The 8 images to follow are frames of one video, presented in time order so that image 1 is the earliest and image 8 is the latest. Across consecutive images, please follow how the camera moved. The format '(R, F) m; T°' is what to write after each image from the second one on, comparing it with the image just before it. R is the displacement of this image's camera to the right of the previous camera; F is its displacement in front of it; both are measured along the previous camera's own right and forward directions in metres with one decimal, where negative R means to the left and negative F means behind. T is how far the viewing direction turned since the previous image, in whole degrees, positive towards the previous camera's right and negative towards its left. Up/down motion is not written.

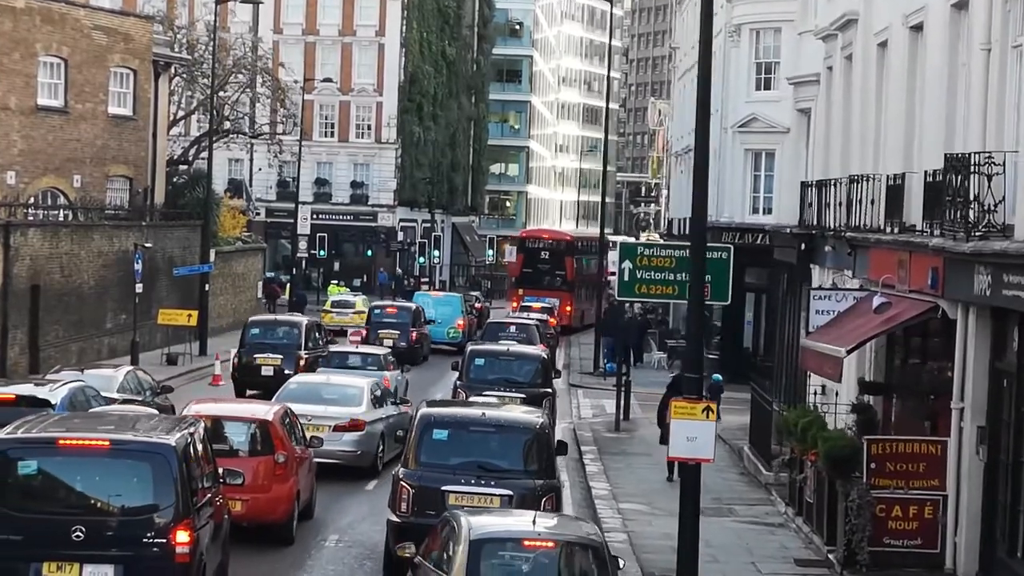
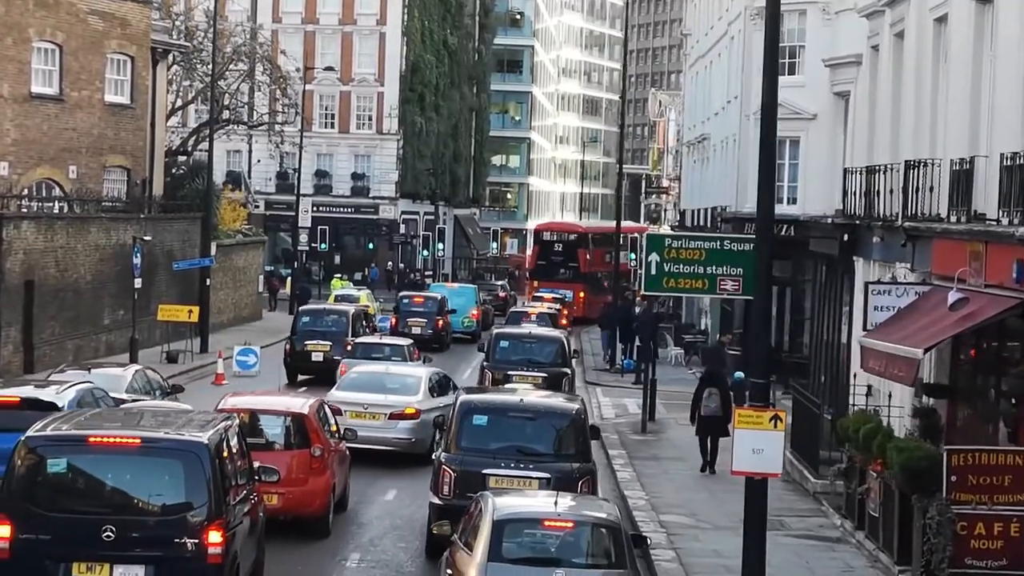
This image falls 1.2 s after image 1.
(-0.4, +1.6) m; 0°
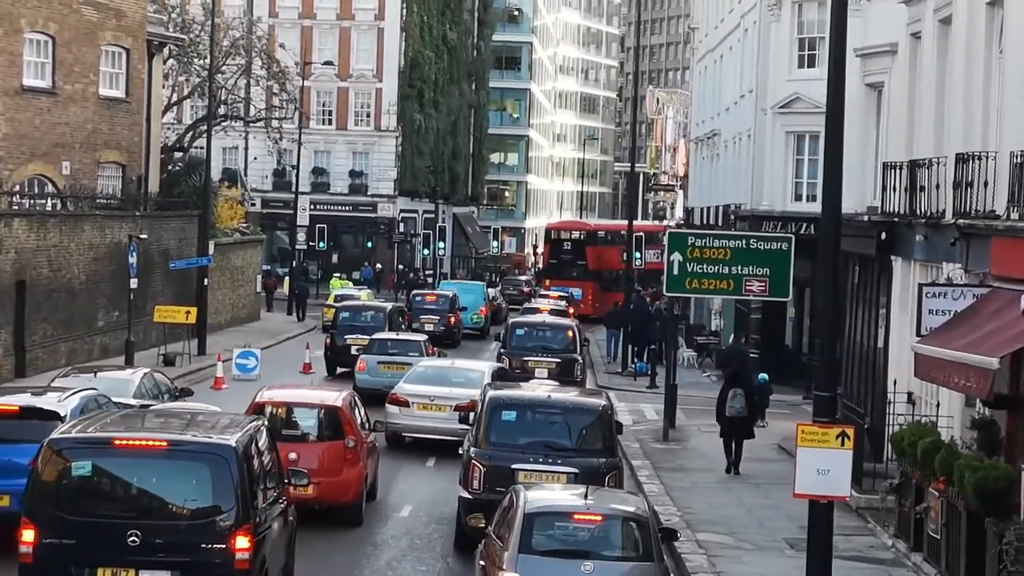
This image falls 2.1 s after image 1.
(-0.4, +1.4) m; 0°
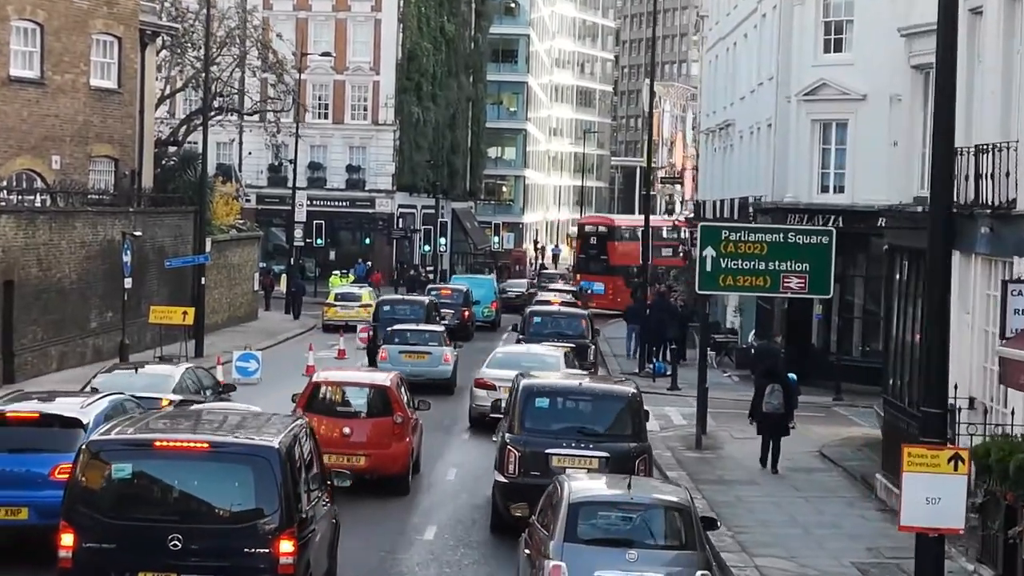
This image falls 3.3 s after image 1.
(-0.5, +1.8) m; 0°
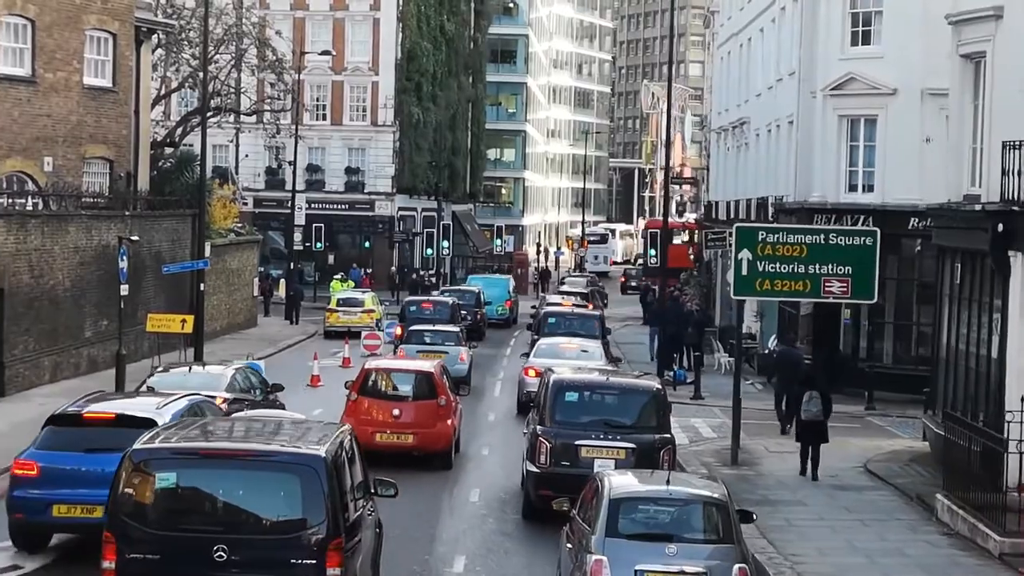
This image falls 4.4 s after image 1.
(-0.4, +1.6) m; 0°
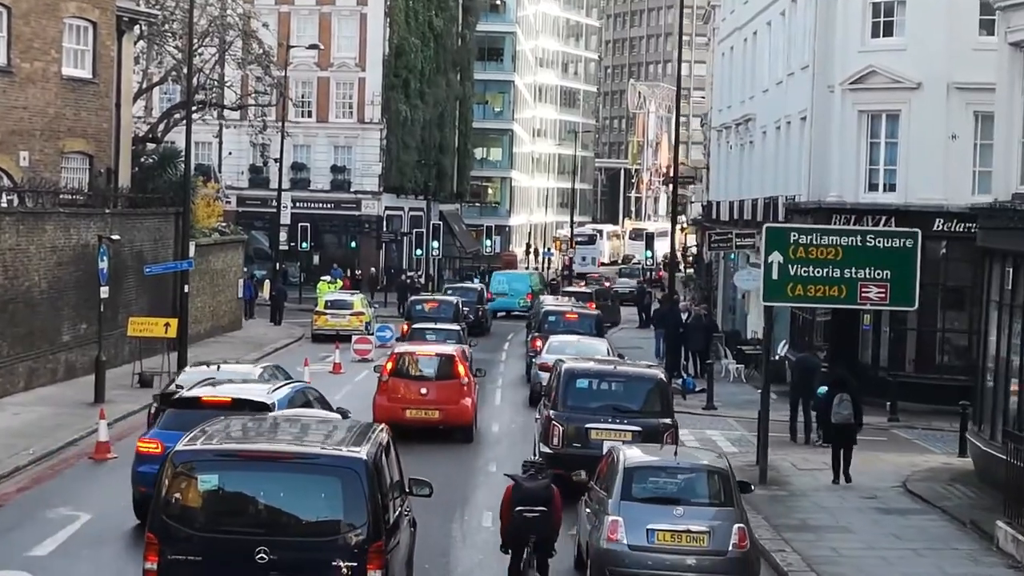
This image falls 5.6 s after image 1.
(-0.4, +1.8) m; +1°
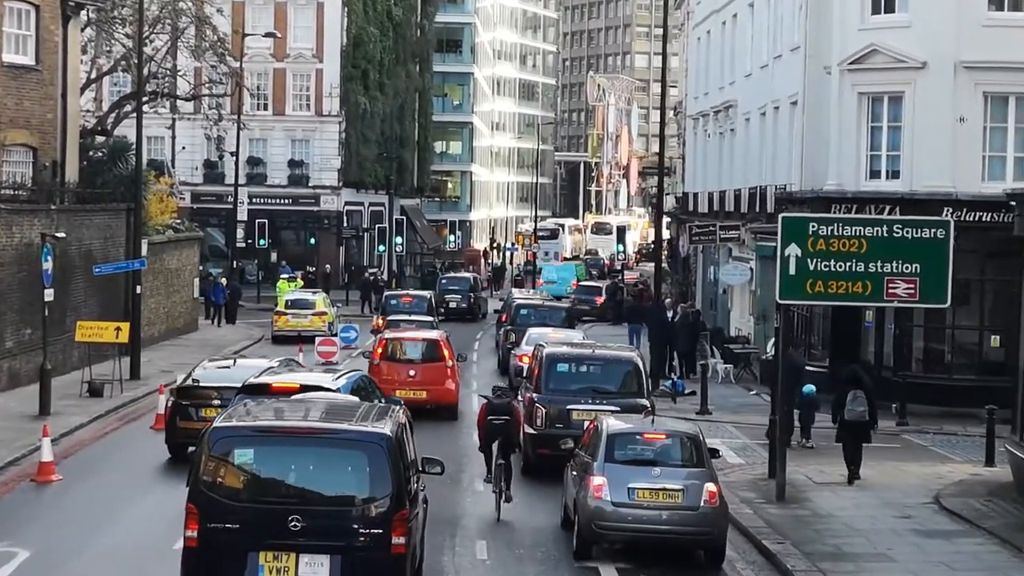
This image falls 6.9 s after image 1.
(-0.4, +2.3) m; +2°
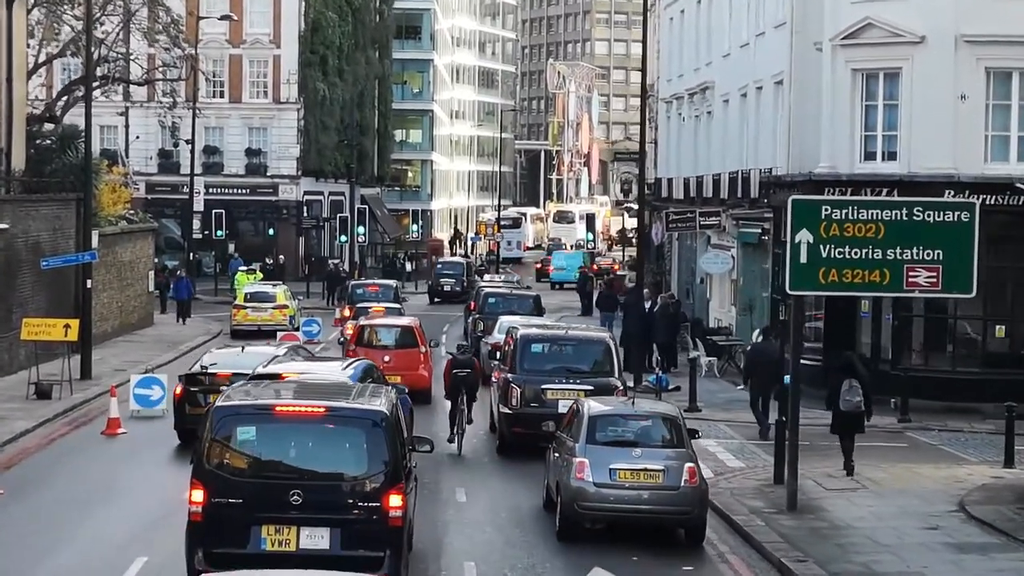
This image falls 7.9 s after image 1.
(-0.3, +1.8) m; +2°
